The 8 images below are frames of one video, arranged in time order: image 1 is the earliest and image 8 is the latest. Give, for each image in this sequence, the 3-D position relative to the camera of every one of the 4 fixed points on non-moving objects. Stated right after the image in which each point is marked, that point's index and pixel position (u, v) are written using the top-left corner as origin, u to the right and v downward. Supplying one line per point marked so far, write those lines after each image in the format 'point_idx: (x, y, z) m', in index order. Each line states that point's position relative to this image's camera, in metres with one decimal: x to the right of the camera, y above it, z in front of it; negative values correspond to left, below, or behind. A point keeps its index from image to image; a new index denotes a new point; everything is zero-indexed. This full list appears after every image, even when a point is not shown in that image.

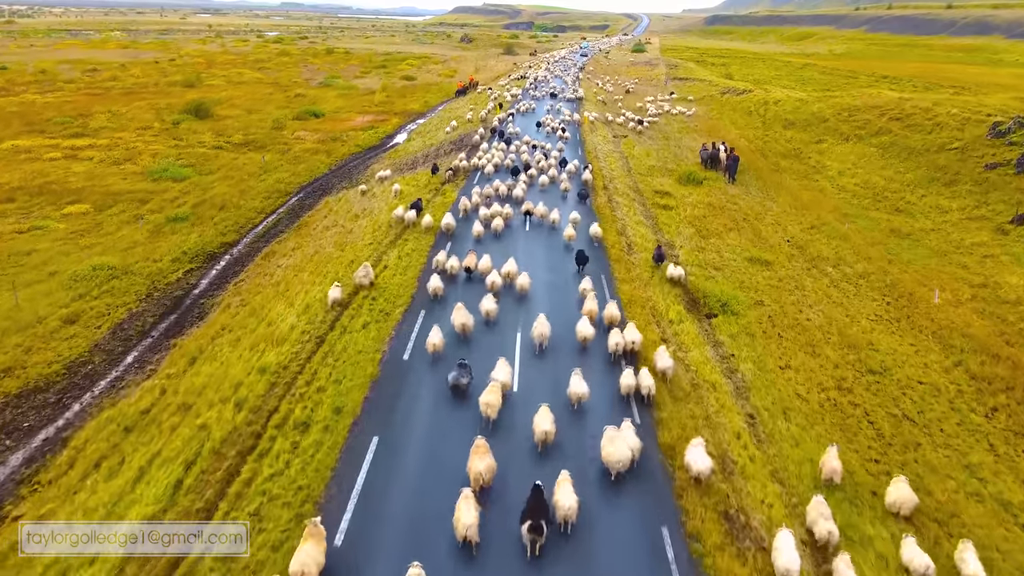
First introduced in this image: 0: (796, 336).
0: (+8.3, -1.4, +19.8) m
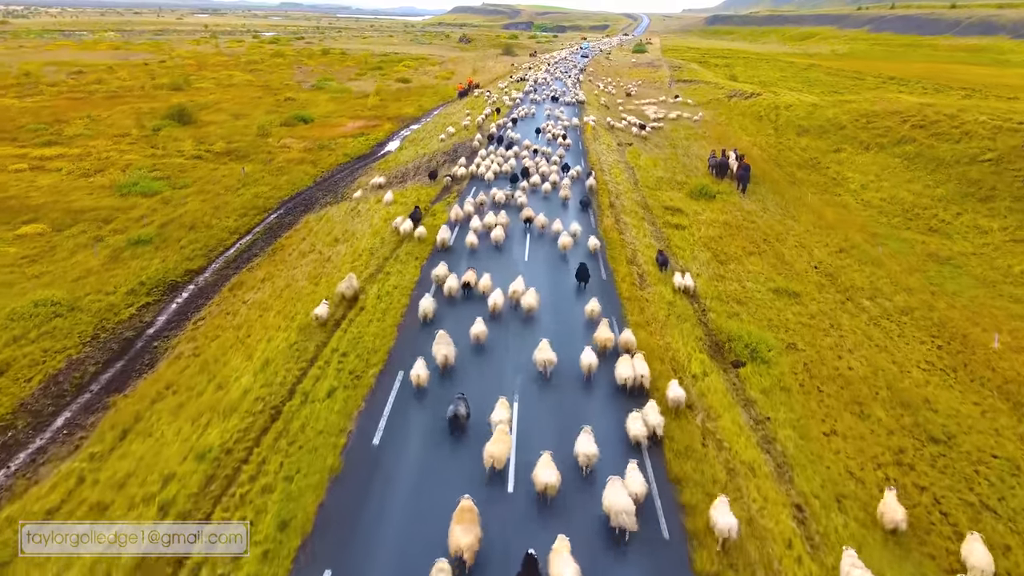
0: (+8.2, -2.6, +17.0) m
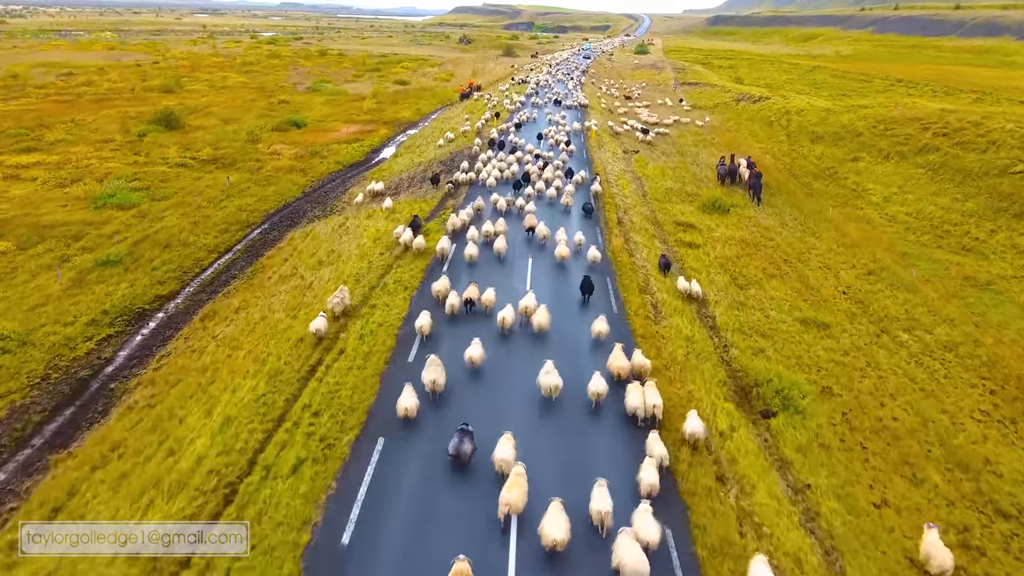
0: (+8.2, -3.5, +14.9) m
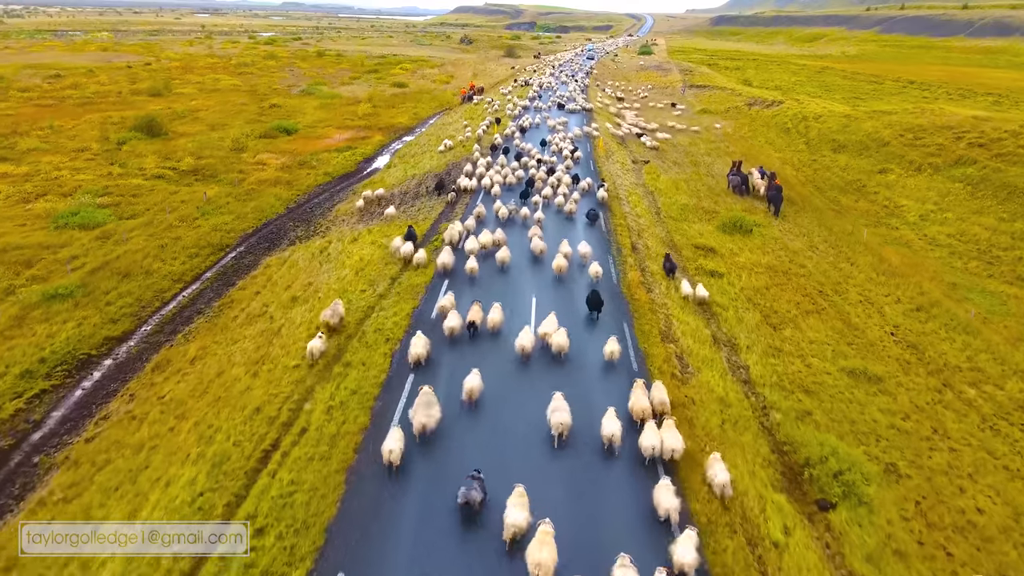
0: (+8.2, -4.7, +12.0) m
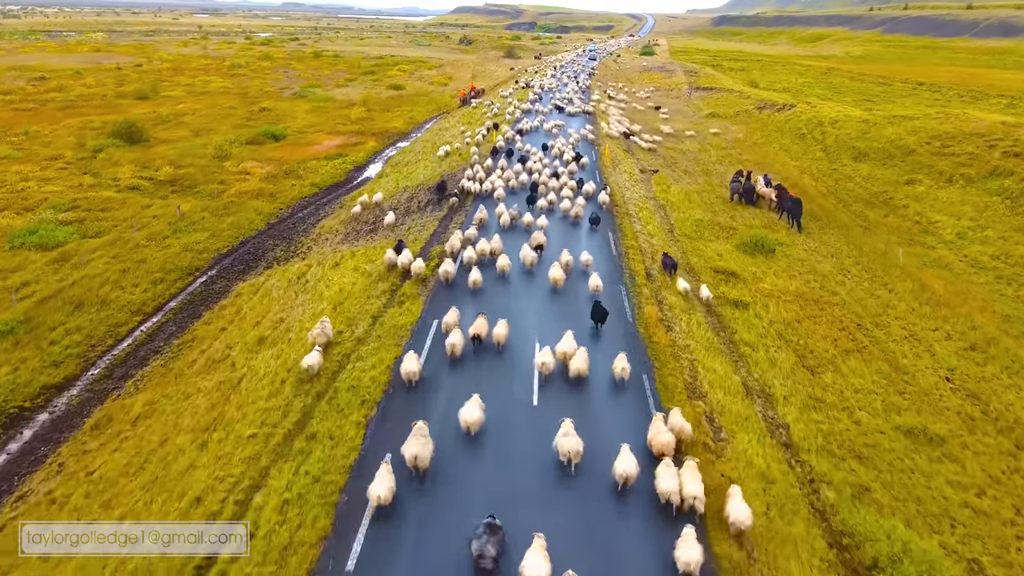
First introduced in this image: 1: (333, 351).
0: (+8.2, -5.7, +9.4) m
1: (-4.3, -1.5, +16.3) m
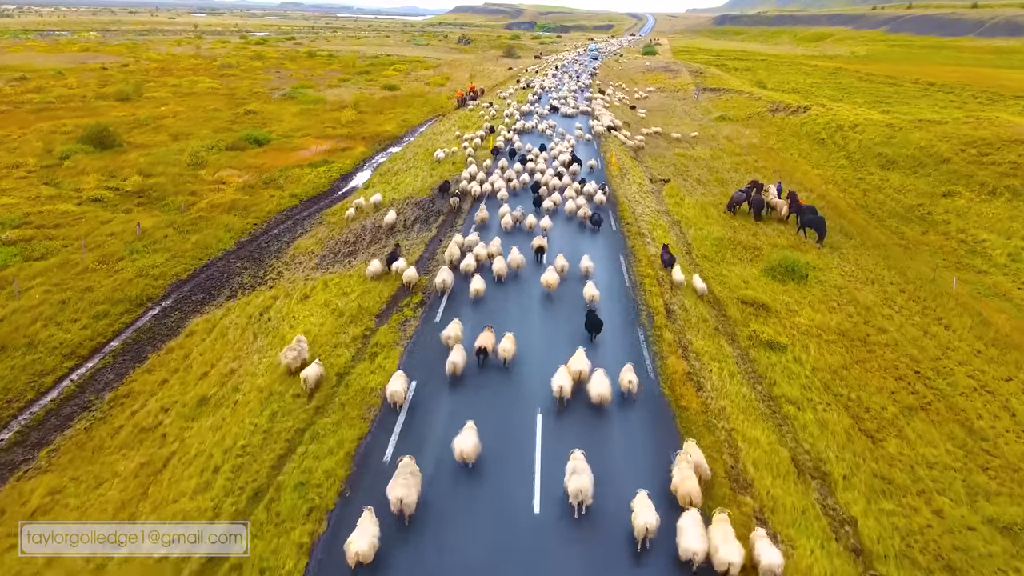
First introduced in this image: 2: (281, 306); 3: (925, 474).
0: (+8.1, -6.8, +6.3) m
1: (-4.4, -2.6, +13.1) m
2: (-6.5, -0.6, +19.4) m
3: (+8.3, -3.7, +13.6) m
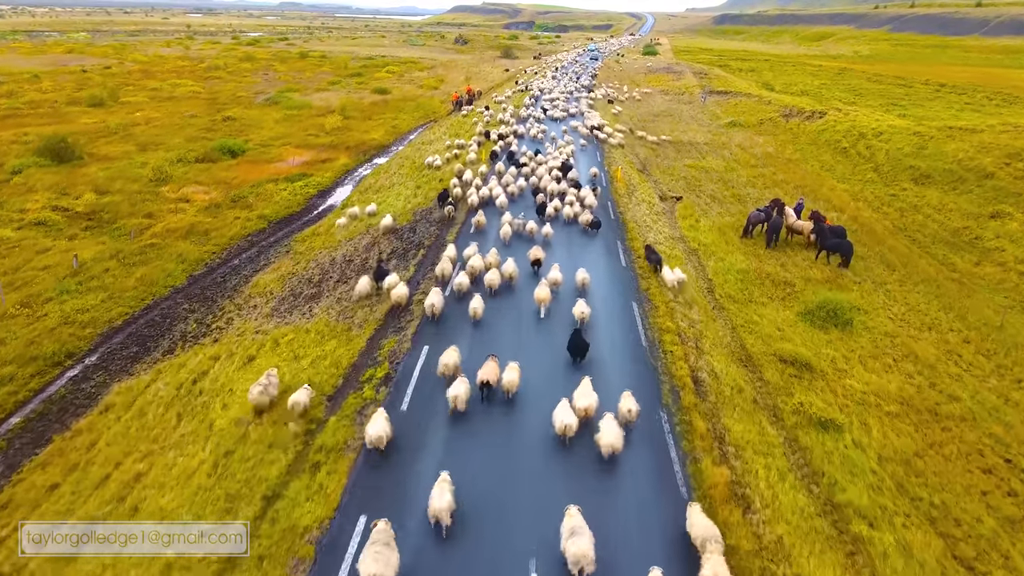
0: (+7.9, -8.2, +2.8) m
1: (-4.6, -4.0, +9.6) m
2: (-6.7, -2.0, +15.8) m
3: (+8.0, -5.1, +10.1) m
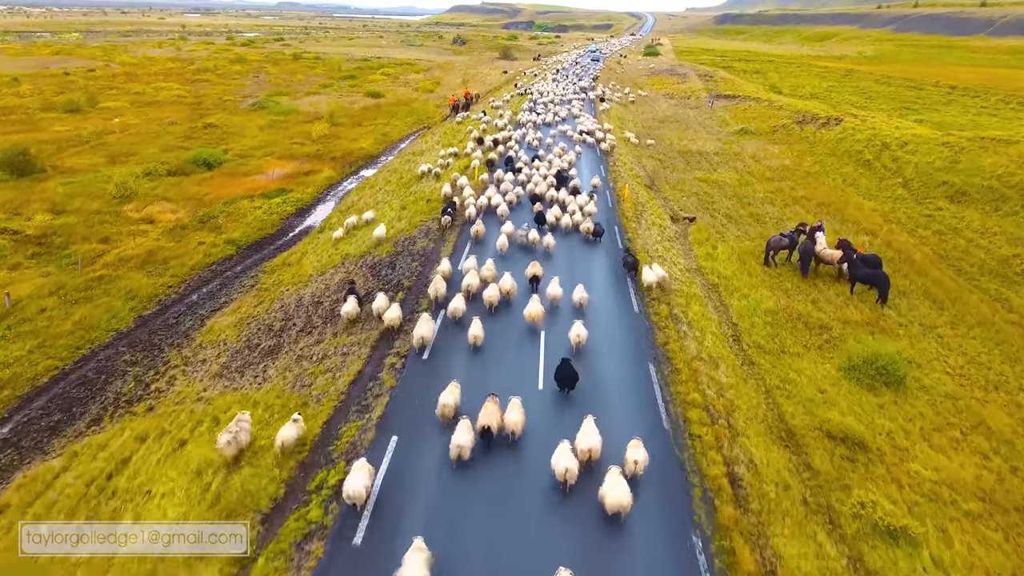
0: (+7.7, -9.5, -0.2) m
1: (-4.7, -5.3, +6.6) m
2: (-6.9, -3.3, +12.8) m
3: (+7.9, -6.4, +7.1) m
